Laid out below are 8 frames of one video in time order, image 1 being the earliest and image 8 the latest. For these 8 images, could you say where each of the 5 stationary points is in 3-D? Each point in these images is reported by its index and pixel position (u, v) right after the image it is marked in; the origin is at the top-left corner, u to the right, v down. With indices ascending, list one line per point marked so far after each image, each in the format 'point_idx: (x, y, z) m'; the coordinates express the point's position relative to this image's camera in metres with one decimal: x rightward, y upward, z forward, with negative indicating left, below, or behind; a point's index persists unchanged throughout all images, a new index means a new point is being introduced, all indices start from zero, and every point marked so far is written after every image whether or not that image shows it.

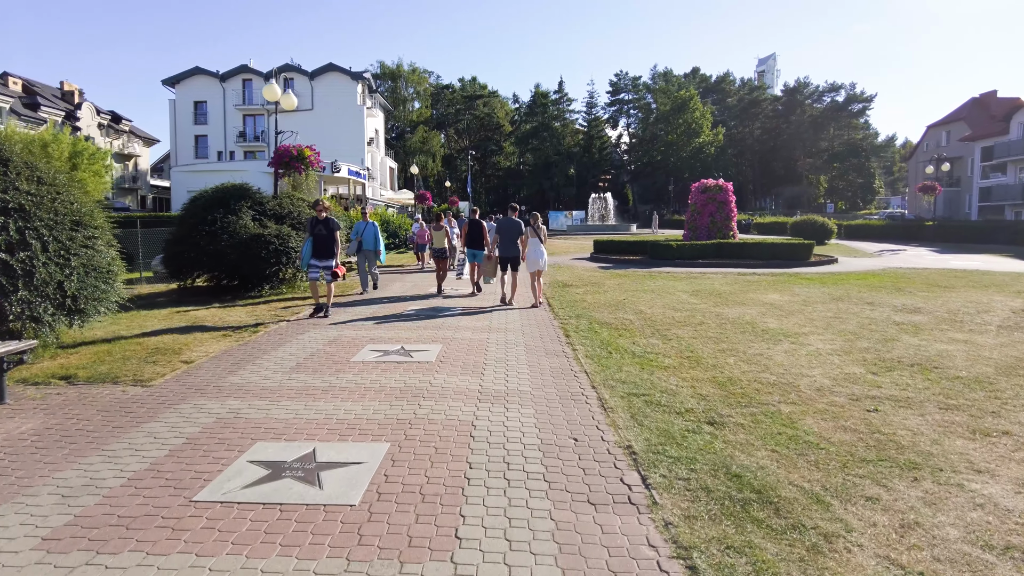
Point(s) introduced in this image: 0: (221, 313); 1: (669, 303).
0: (-4.9, -0.5, +10.9) m
1: (+3.0, -0.3, +12.5) m
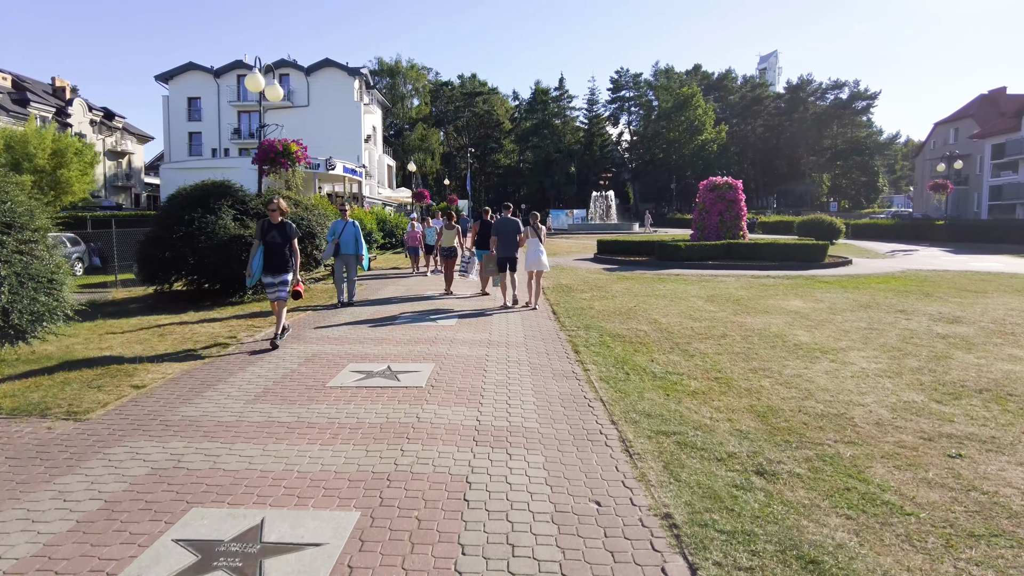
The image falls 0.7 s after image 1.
0: (-4.9, -0.6, +9.9) m
1: (+3.1, -0.4, +11.5) m
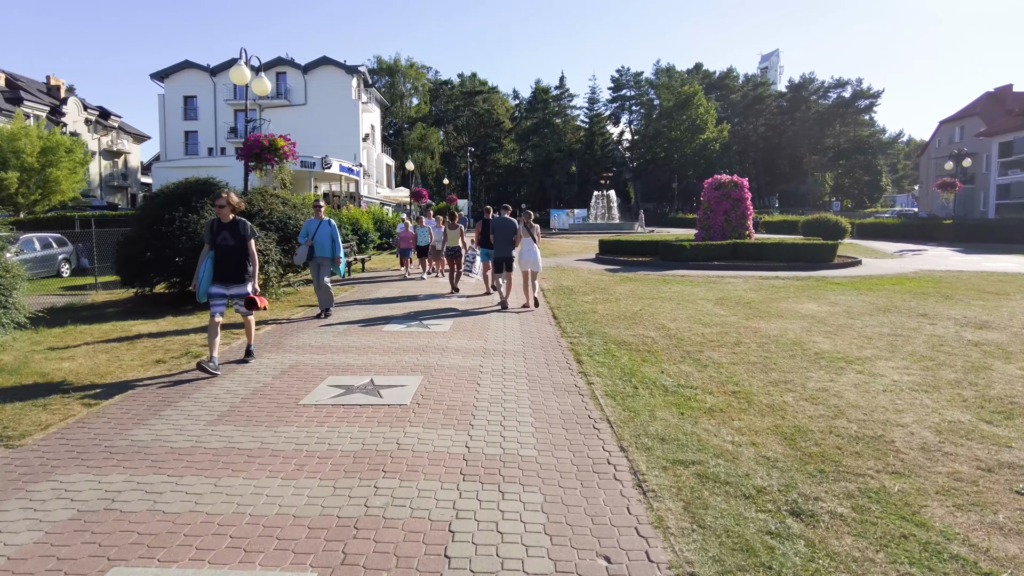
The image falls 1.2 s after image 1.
0: (-4.9, -0.6, +9.2) m
1: (+3.0, -0.5, +10.8) m
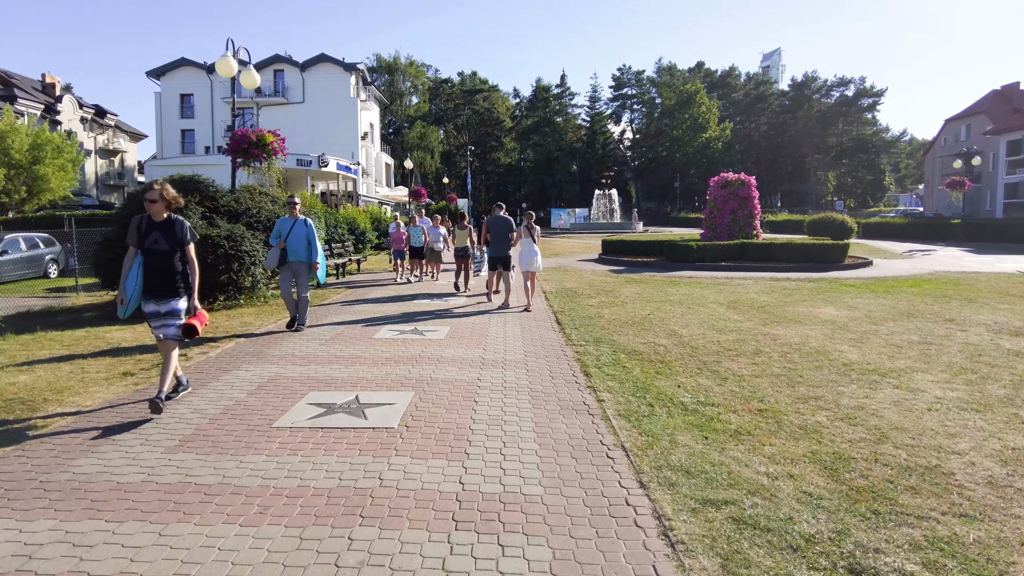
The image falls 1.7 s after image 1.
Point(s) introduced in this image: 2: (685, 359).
0: (-4.9, -0.7, +8.6) m
1: (+3.0, -0.5, +10.2) m
2: (+2.0, -0.8, +7.5) m
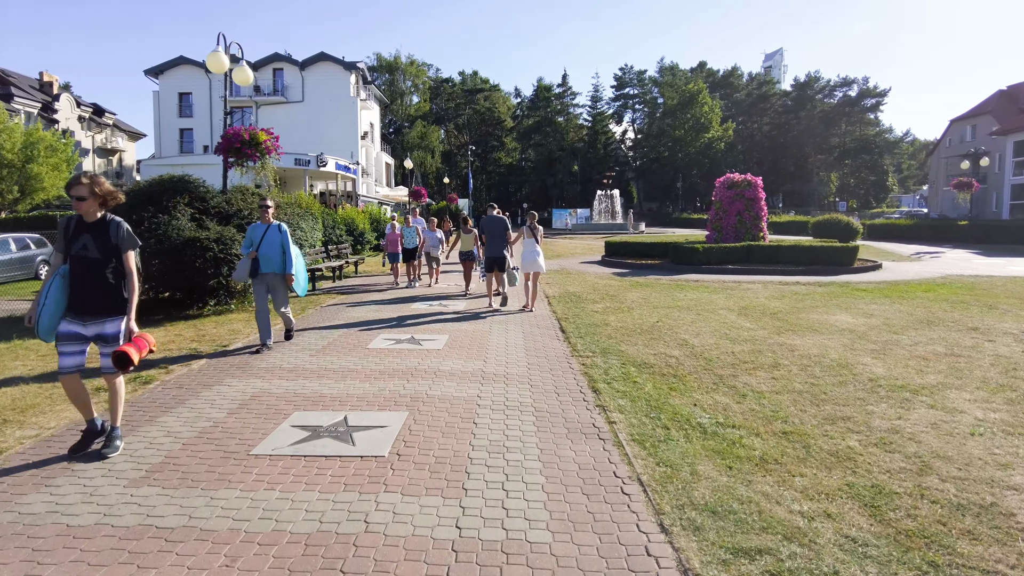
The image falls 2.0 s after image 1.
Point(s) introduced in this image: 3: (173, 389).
0: (-4.9, -0.8, +8.1) m
1: (+3.1, -0.6, +9.7) m
2: (+2.0, -0.9, +7.0) m
3: (-3.5, -1.0, +6.7) m
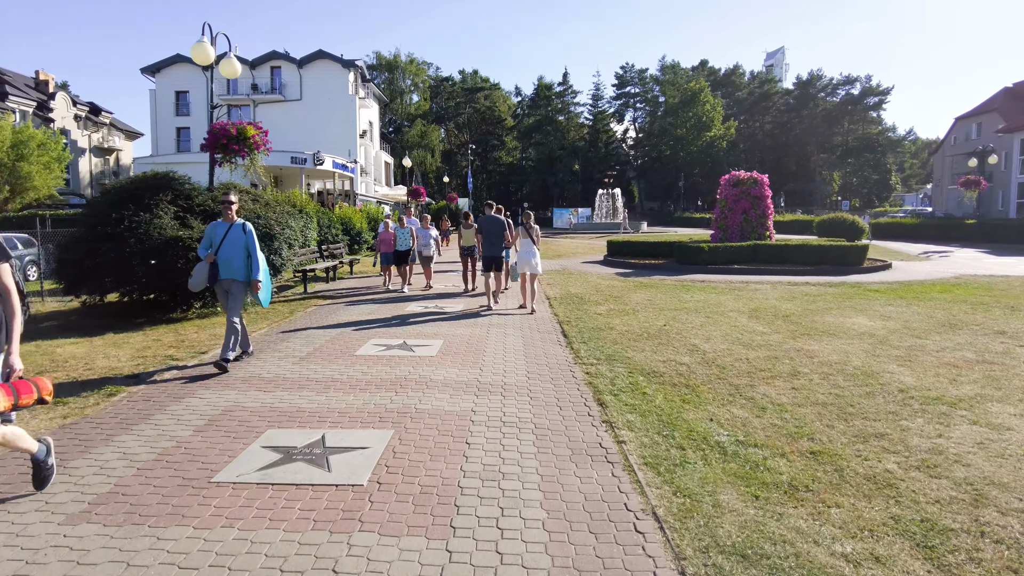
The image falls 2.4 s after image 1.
0: (-4.9, -0.8, +7.6) m
1: (+3.0, -0.6, +9.2) m
2: (+2.0, -1.0, +6.5) m
3: (-3.5, -1.0, +6.2) m
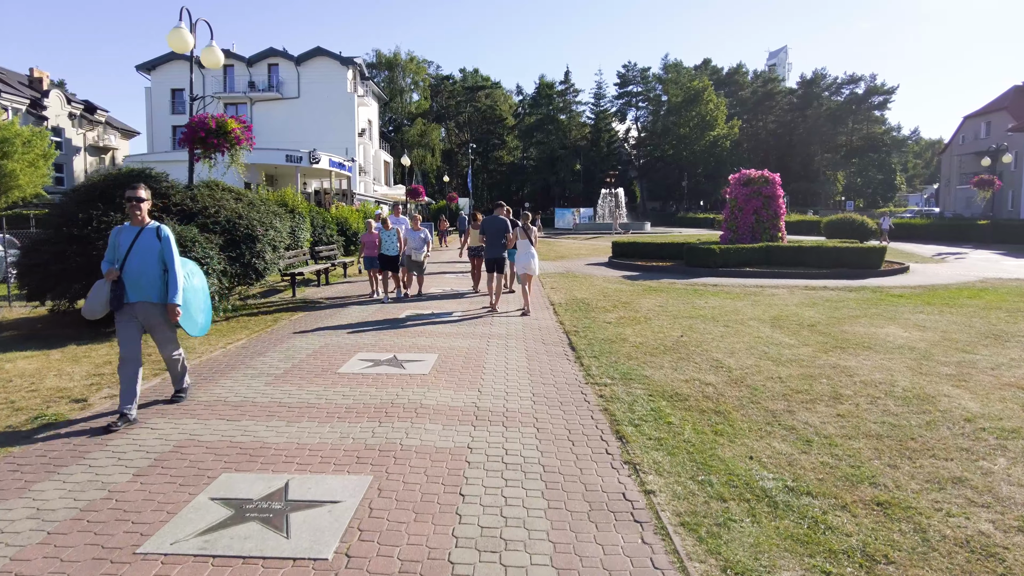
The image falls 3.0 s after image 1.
0: (-4.9, -0.9, +6.7) m
1: (+3.1, -0.7, +8.3) m
2: (+2.0, -1.1, +5.7) m
3: (-3.5, -1.1, +5.3) m
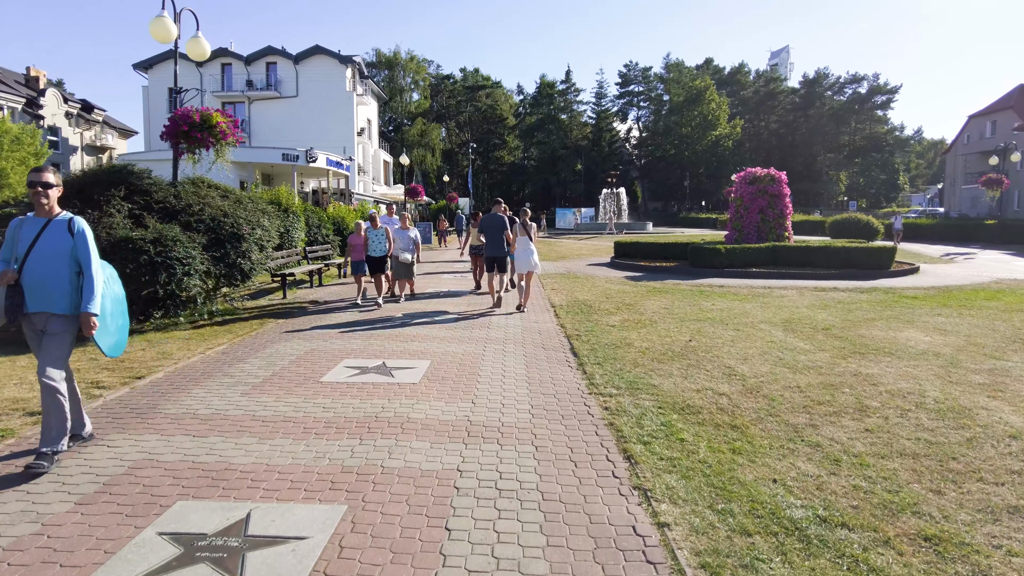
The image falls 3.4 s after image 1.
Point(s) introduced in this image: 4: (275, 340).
0: (-4.9, -0.9, +6.3) m
1: (+3.1, -0.8, +7.8) m
2: (+2.0, -1.1, +5.2) m
3: (-3.5, -1.1, +4.8) m
4: (-3.2, -0.7, +8.6) m
